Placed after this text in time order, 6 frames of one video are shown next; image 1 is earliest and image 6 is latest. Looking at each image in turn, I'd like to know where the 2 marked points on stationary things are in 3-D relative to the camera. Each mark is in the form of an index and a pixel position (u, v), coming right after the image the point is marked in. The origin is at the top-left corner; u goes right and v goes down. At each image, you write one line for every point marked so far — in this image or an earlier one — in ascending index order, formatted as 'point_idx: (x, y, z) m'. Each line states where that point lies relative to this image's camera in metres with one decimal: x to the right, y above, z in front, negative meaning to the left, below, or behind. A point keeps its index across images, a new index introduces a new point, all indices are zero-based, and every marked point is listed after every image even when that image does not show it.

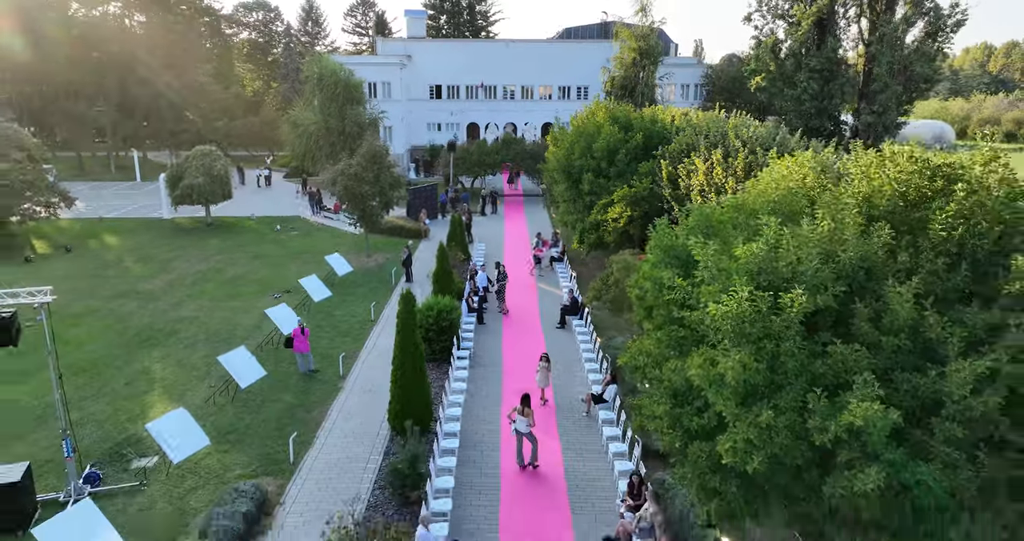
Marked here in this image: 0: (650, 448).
0: (+2.9, -3.6, +12.3) m
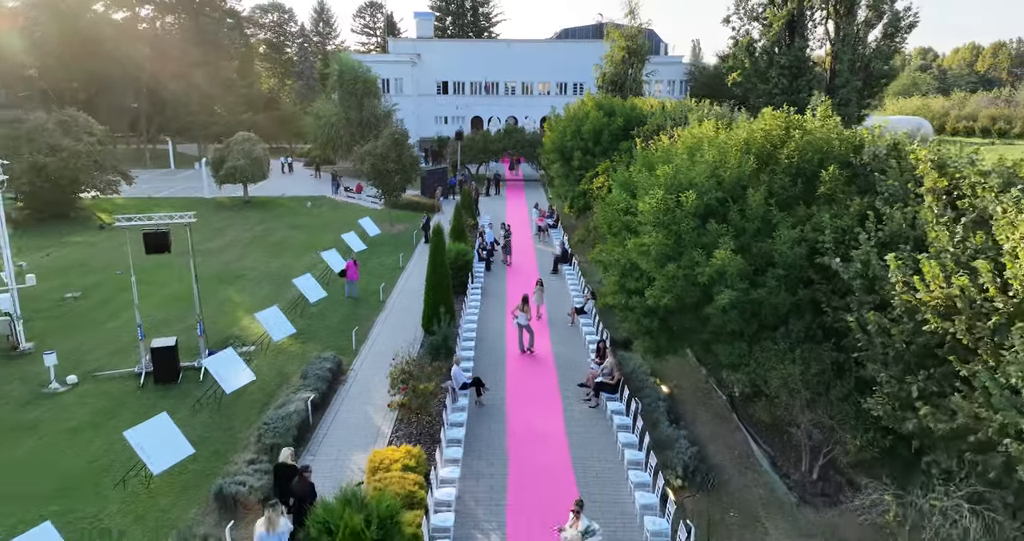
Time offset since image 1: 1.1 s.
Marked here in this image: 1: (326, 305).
0: (+3.0, -1.8, +16.9) m
1: (-6.3, -1.1, +20.0) m
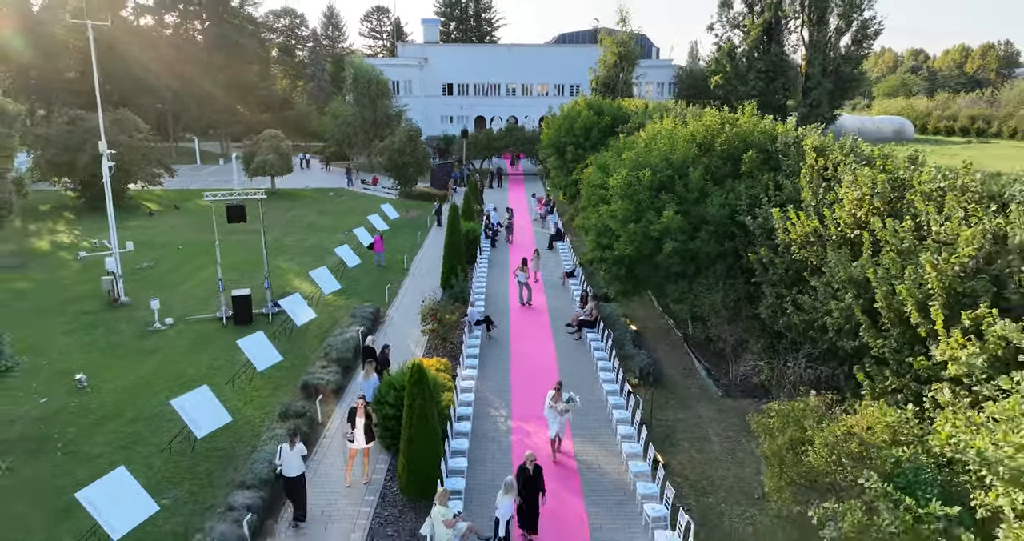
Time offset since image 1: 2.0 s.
0: (+3.1, -0.7, +21.0) m
1: (-6.2, 0.0, +24.1) m
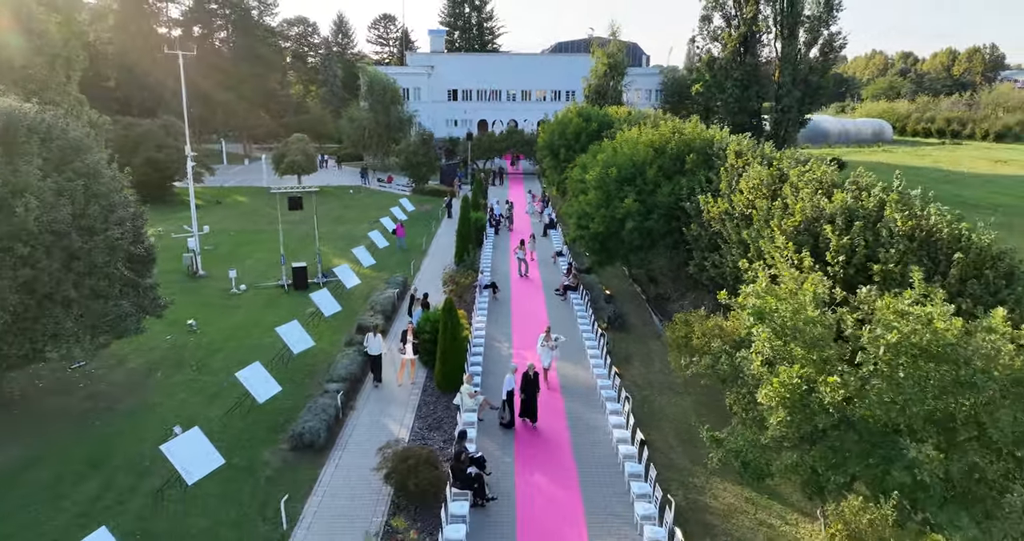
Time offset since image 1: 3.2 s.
0: (+3.1, +0.2, +26.2) m
1: (-6.2, +0.9, +29.3) m
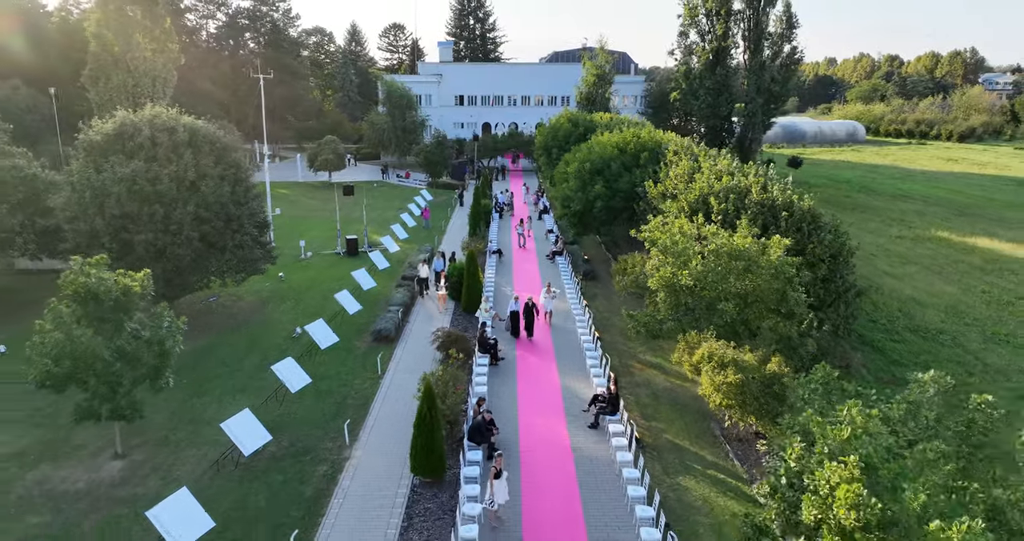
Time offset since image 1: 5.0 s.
0: (+3.1, +1.8, +33.9) m
1: (-6.1, +2.5, +37.0) m
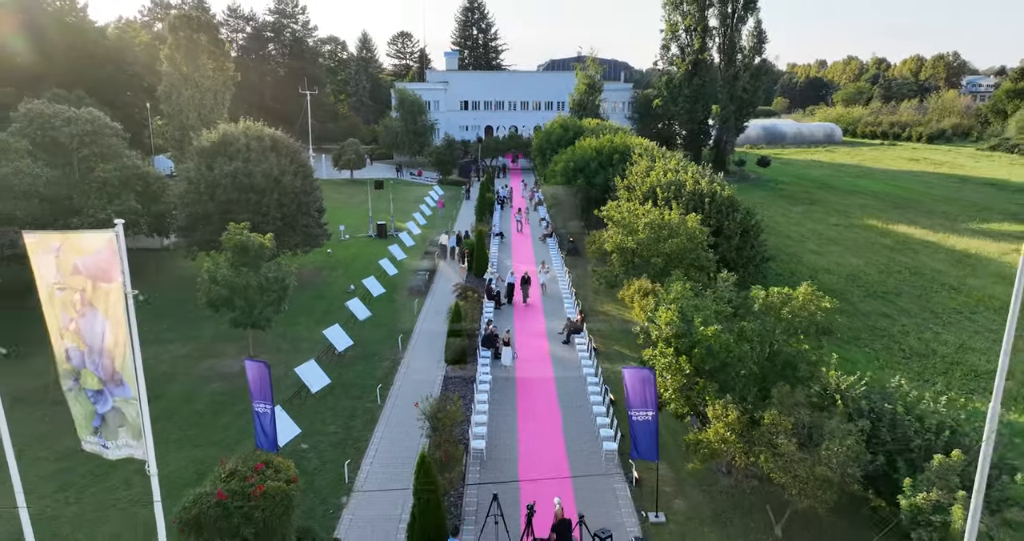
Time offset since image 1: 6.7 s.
0: (+3.1, +3.2, +41.3) m
1: (-6.1, +3.8, +44.5) m
